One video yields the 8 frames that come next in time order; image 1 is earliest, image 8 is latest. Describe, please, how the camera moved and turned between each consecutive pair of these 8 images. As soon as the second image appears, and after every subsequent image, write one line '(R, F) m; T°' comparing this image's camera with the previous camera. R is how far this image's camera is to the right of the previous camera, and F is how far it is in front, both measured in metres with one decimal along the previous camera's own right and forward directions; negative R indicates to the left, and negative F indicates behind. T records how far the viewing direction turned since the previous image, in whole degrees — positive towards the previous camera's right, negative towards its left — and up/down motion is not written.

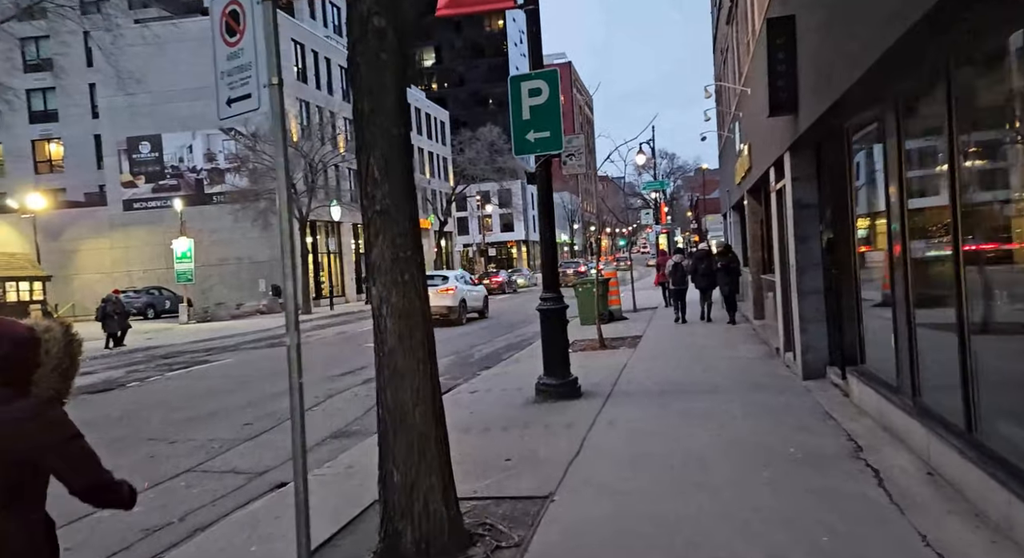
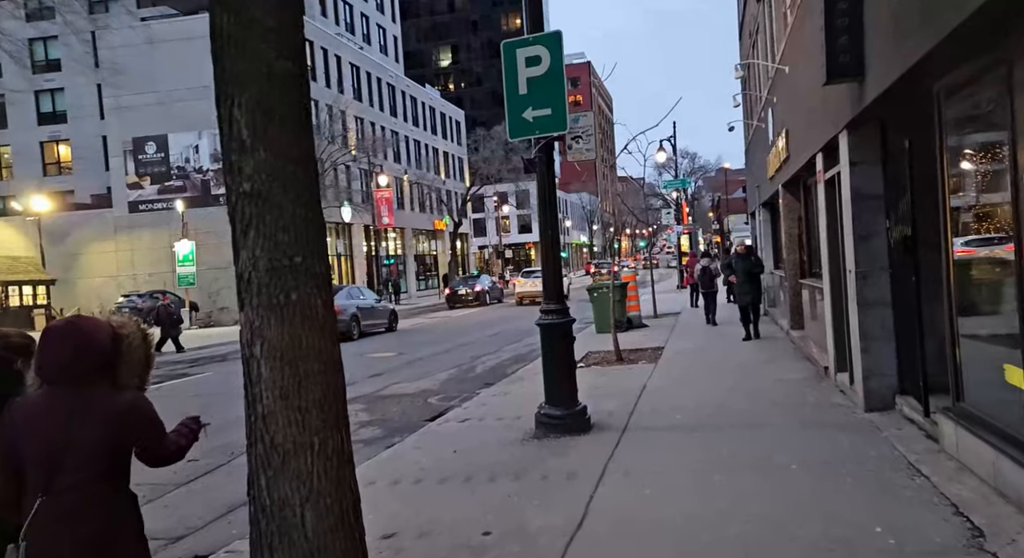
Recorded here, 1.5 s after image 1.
(+0.2, +1.7) m; -1°
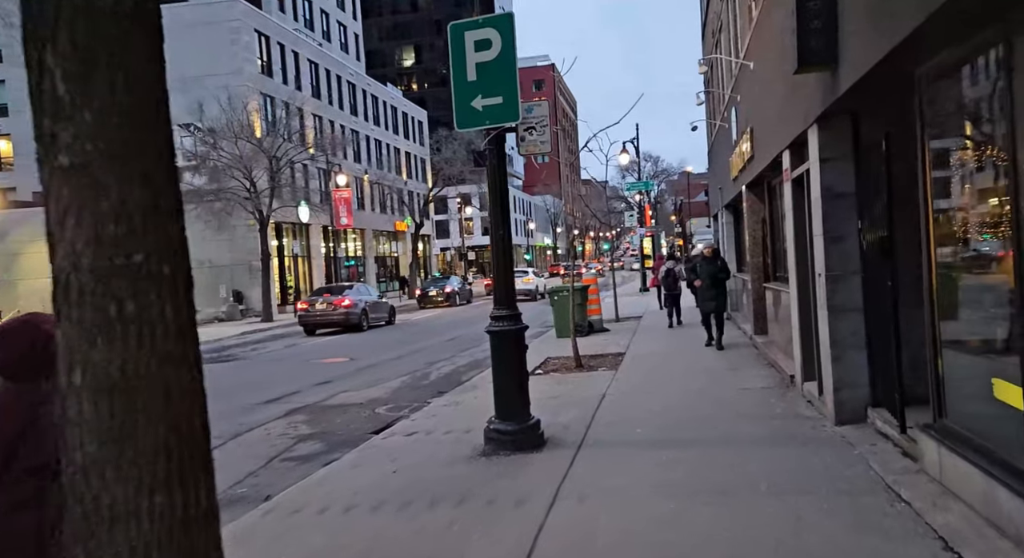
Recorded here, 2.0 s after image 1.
(+0.1, +0.6) m; +2°
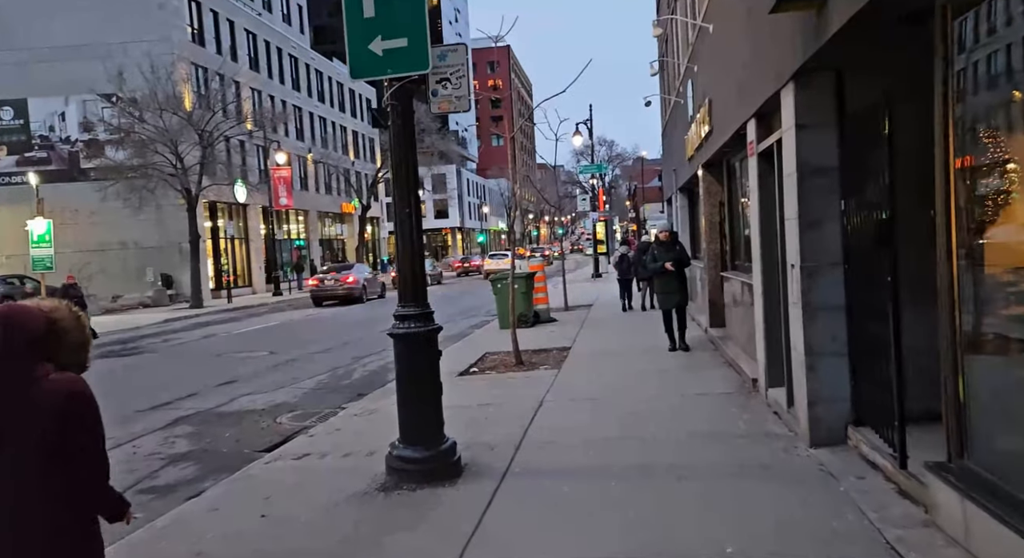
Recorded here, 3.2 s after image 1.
(+0.3, +1.4) m; +3°
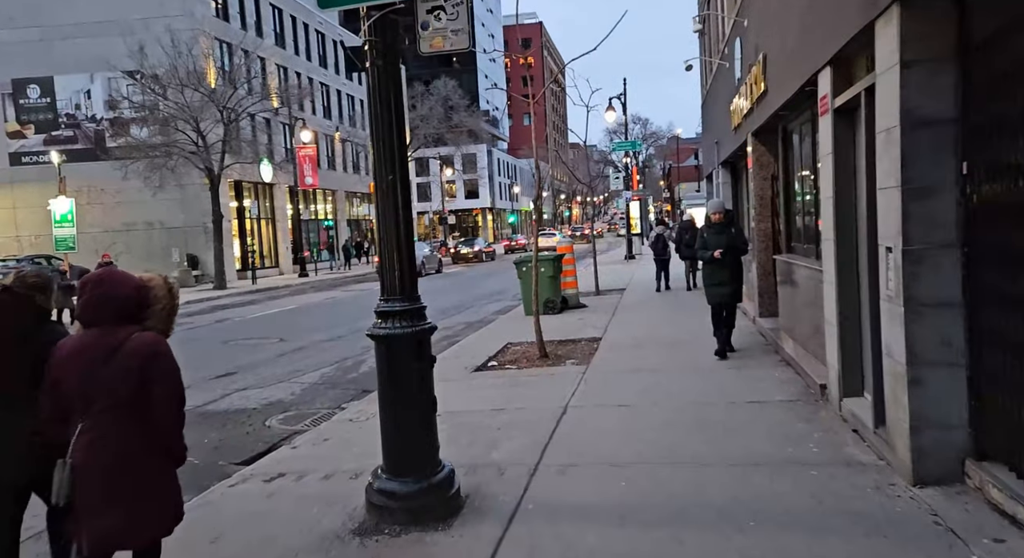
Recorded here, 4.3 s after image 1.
(+0.1, +1.4) m; -2°
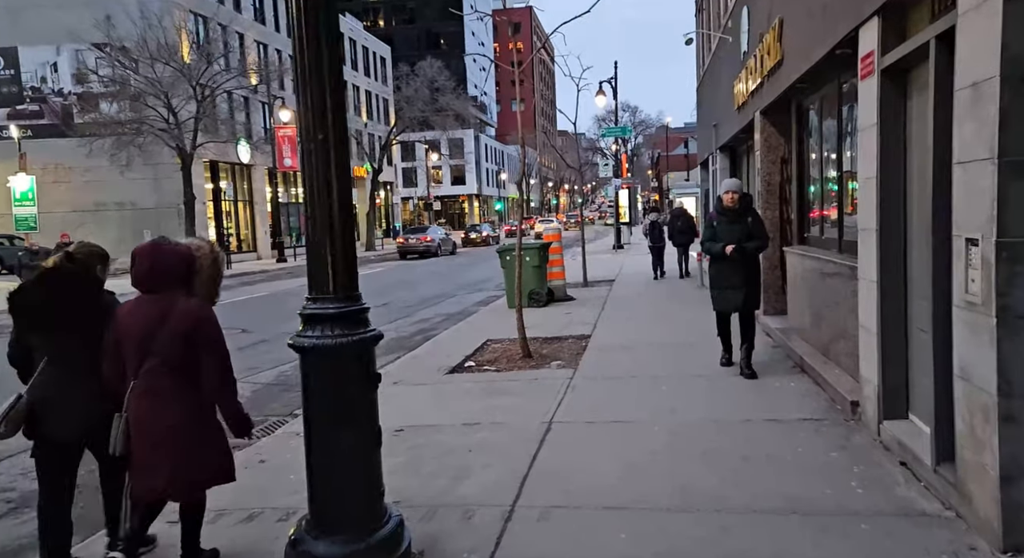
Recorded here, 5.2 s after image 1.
(+0.1, +1.2) m; +1°
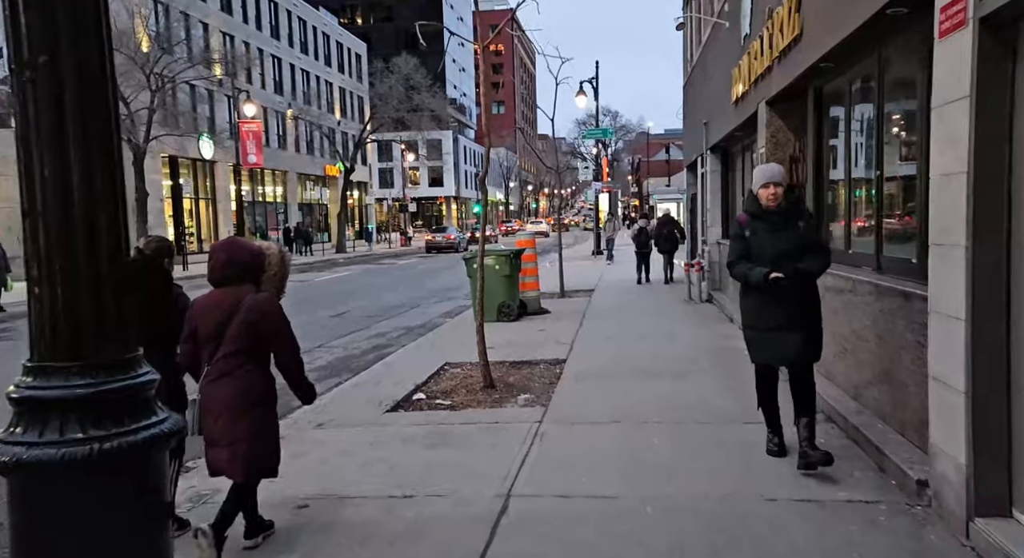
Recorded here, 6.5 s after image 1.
(+0.2, +1.7) m; +1°
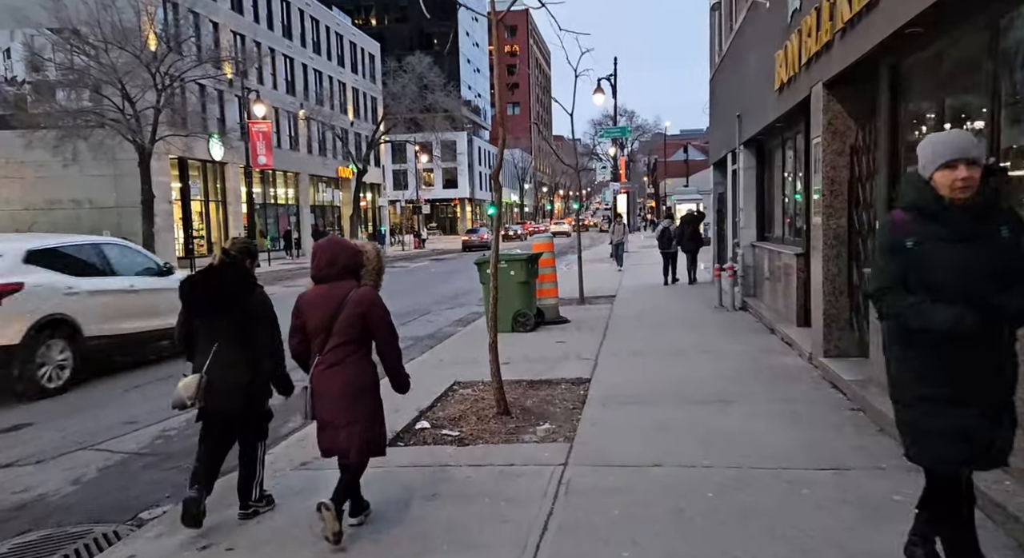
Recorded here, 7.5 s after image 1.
(0.0, +1.2) m; -1°
